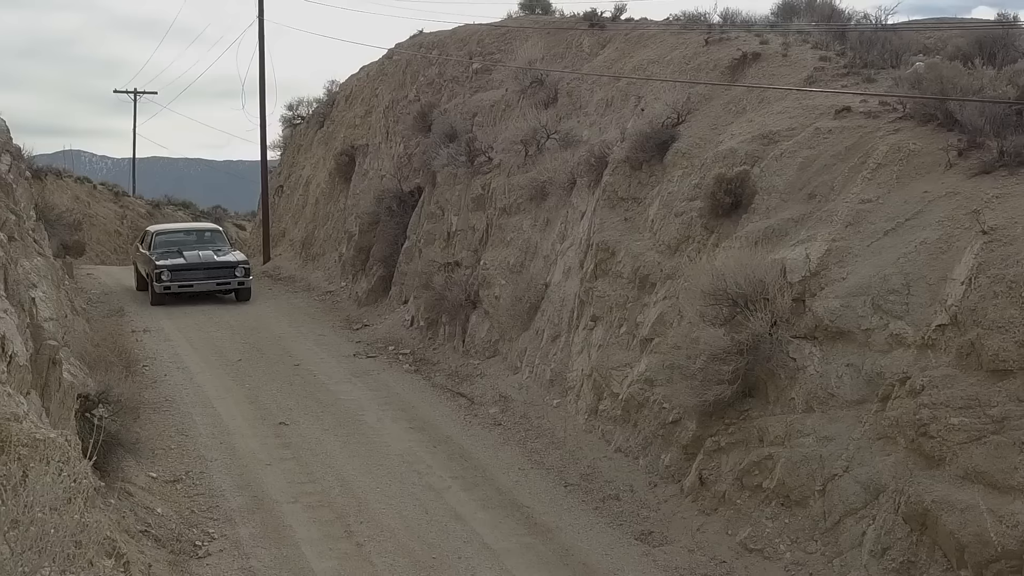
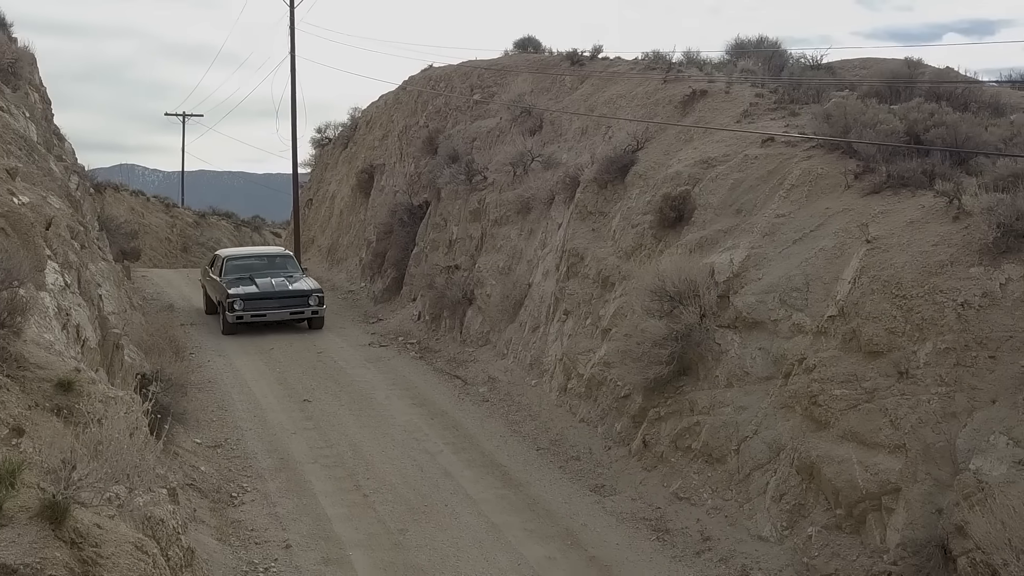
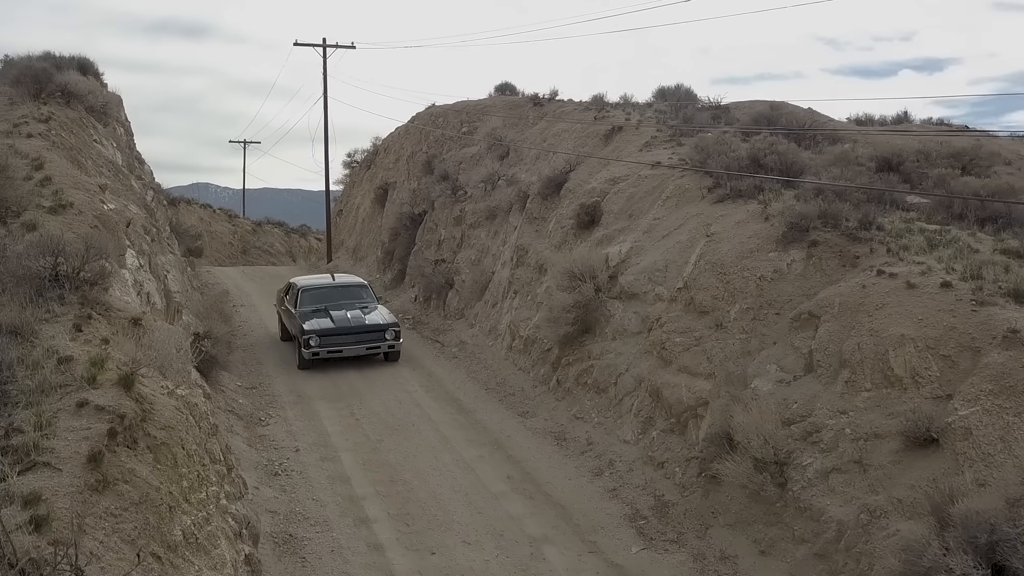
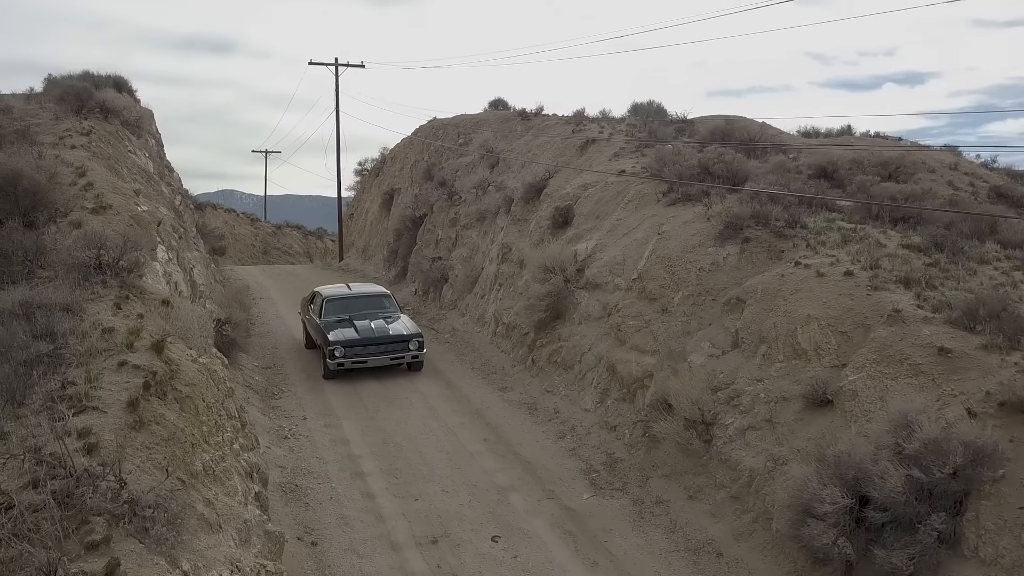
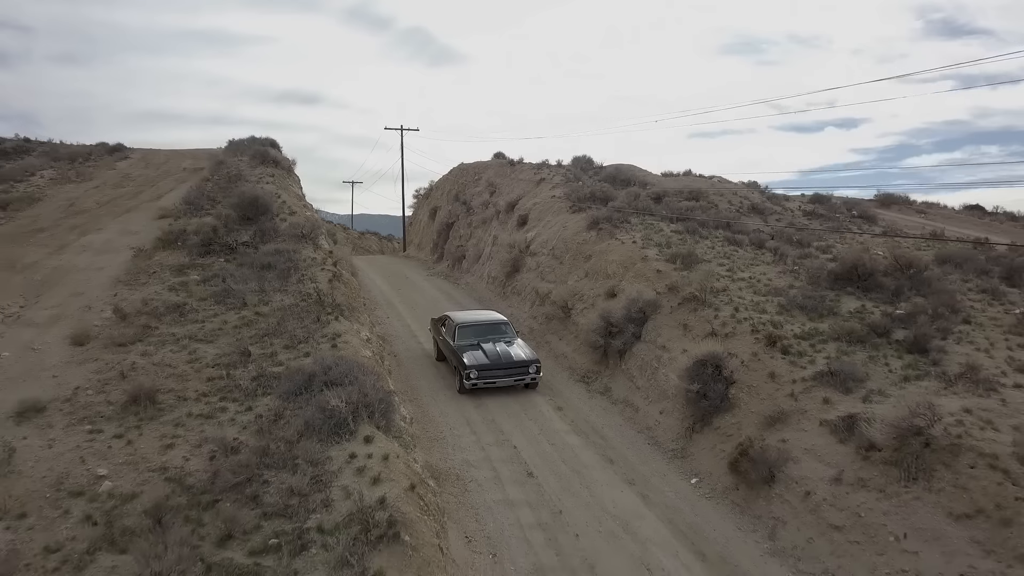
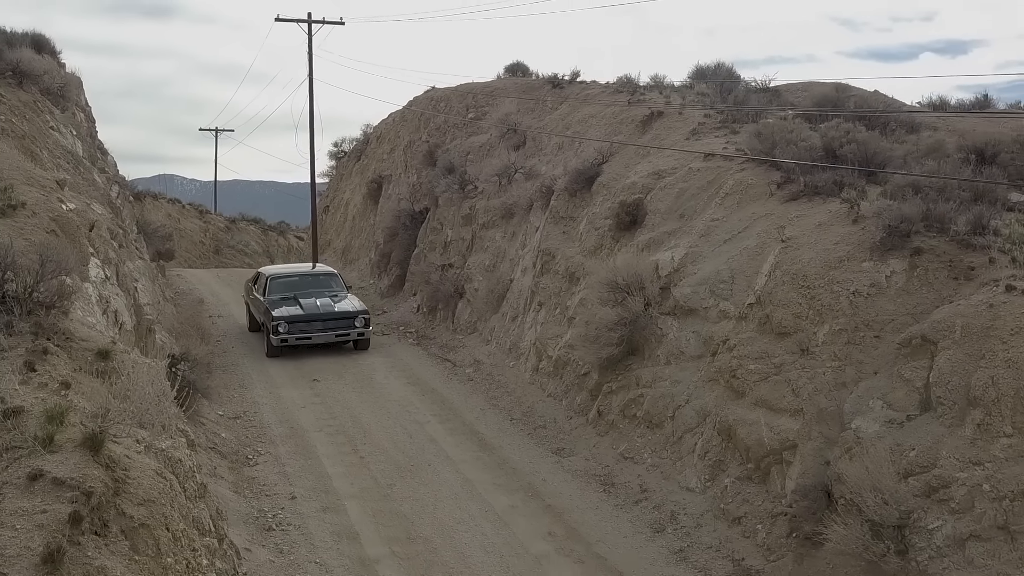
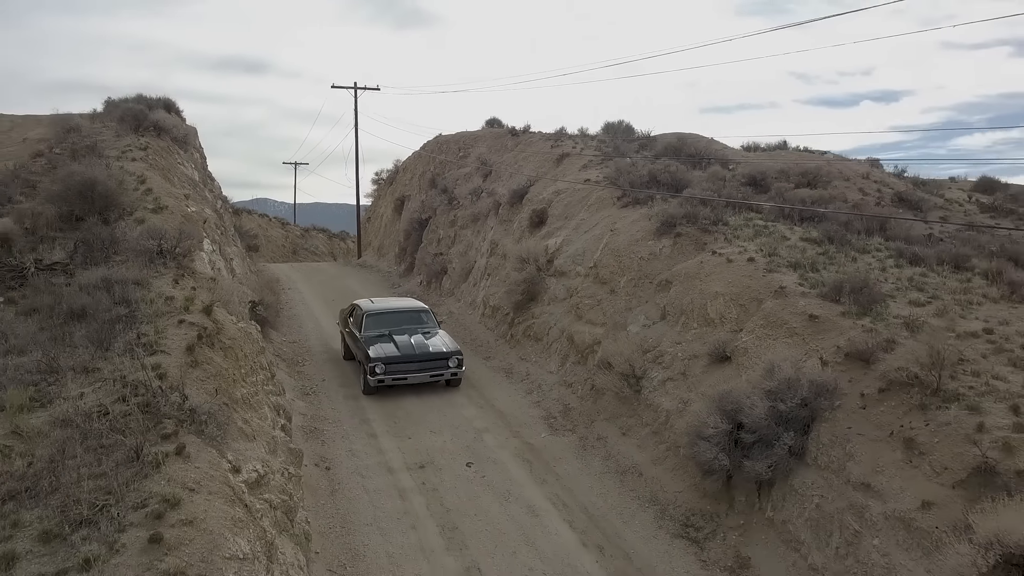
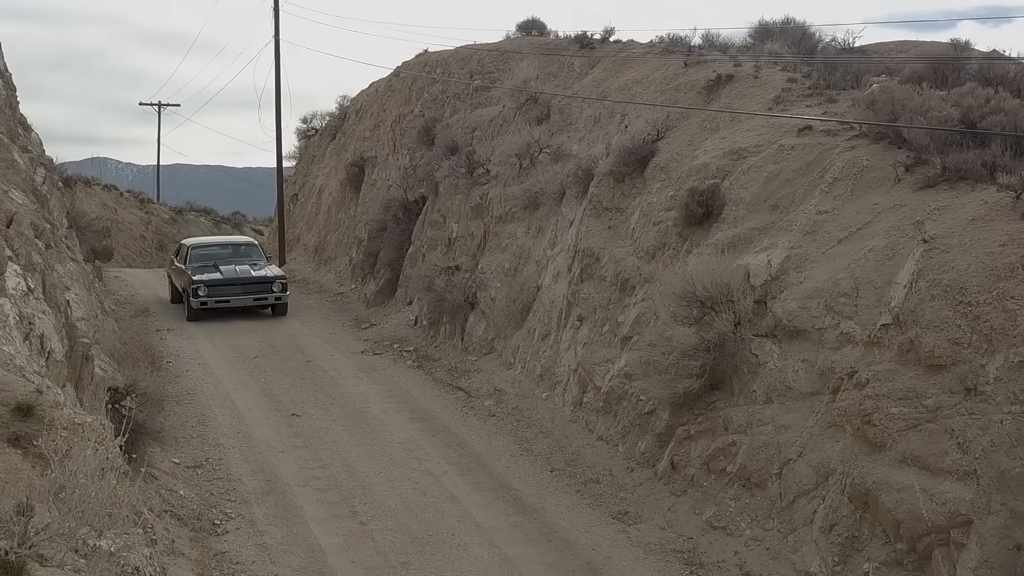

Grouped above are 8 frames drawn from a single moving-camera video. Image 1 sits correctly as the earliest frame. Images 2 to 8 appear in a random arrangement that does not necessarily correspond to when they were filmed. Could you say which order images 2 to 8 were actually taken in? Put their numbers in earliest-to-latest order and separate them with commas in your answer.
8, 2, 6, 3, 4, 7, 5
